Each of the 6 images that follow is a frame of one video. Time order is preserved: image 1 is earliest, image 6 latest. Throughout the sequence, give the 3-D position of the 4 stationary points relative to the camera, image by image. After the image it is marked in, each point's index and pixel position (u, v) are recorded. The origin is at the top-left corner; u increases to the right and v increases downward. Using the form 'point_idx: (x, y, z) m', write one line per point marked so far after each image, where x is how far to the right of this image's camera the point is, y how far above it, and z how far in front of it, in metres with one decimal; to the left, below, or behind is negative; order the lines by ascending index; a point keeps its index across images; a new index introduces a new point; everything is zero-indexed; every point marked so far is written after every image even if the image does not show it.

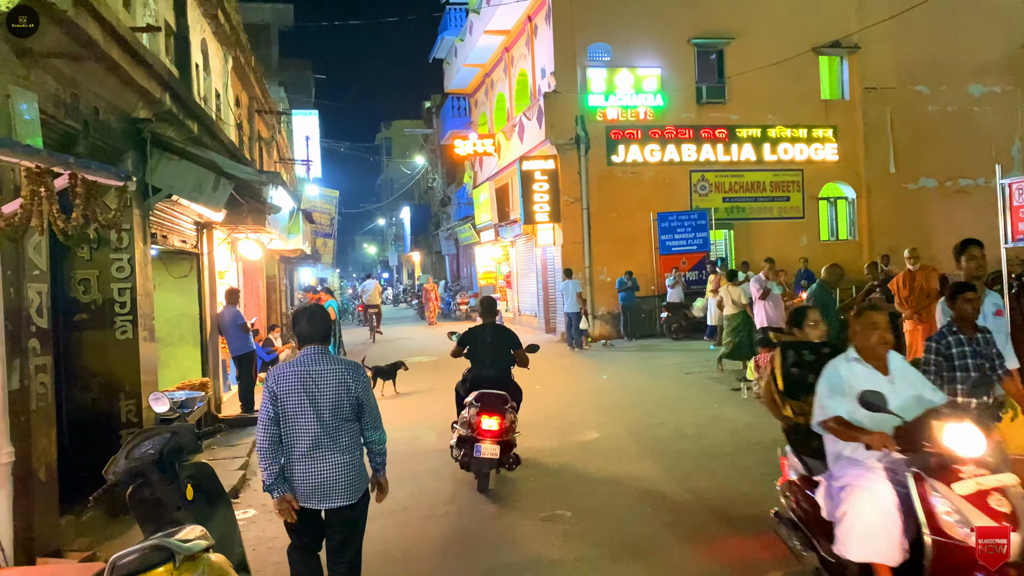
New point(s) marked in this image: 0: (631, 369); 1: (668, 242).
0: (+2.1, -1.4, +12.1) m
1: (+3.9, +1.1, +16.9) m
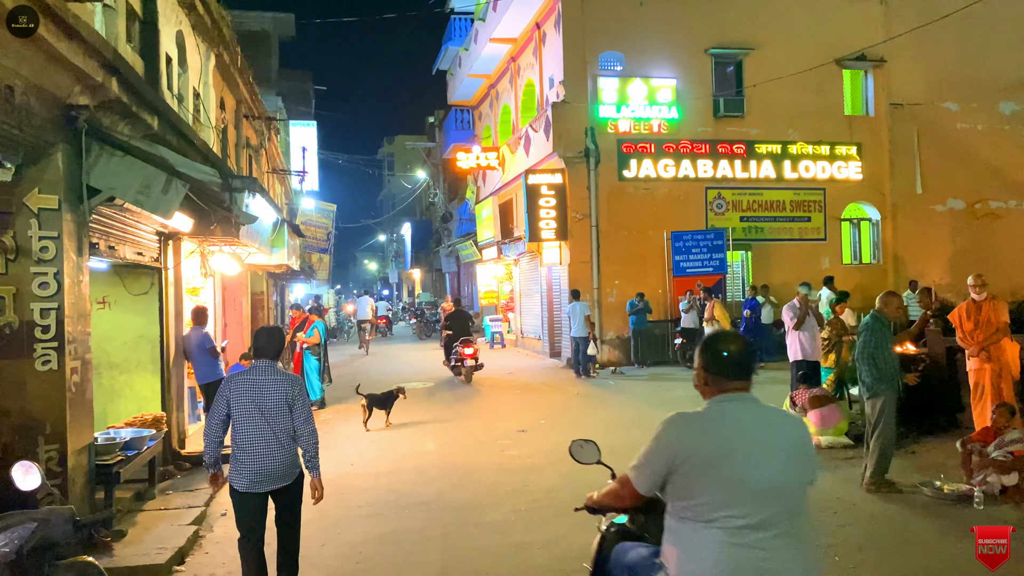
0: (+2.1, -1.8, +11.0) m
1: (+4.0, +0.6, +15.9) m
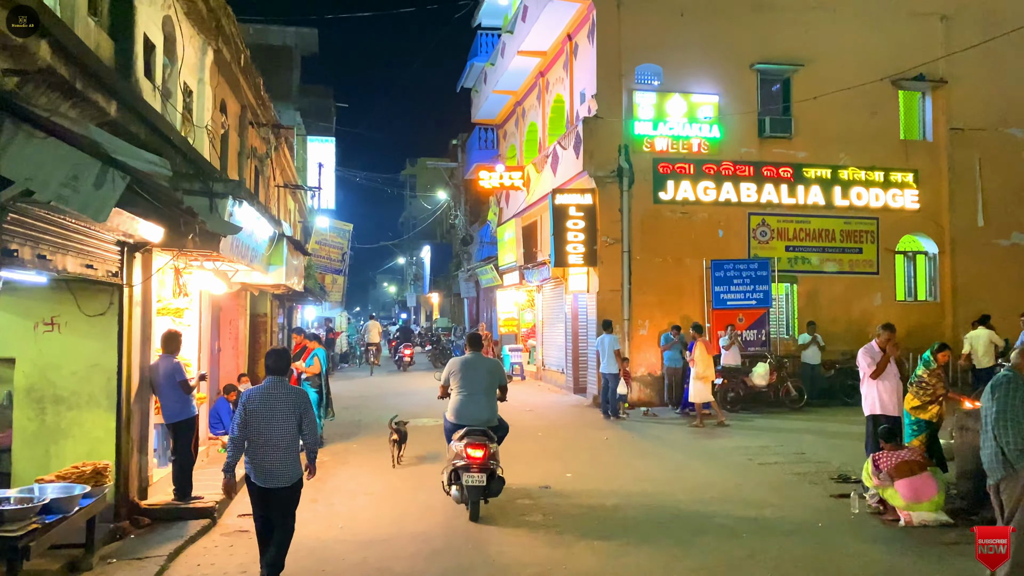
0: (+2.4, -2.3, +9.6) m
1: (+4.5, -0.1, +14.5) m
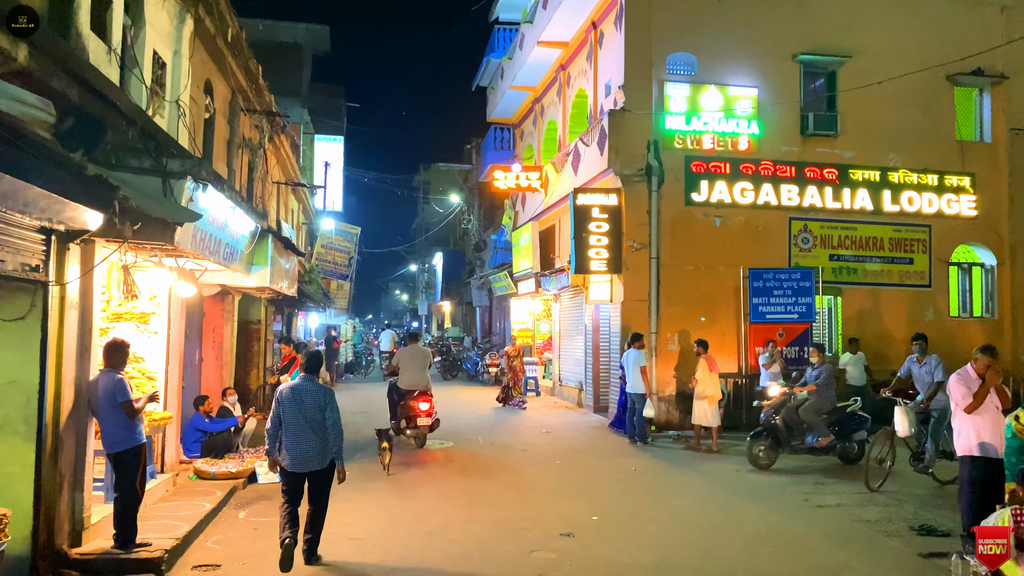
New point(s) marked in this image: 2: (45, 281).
0: (+2.6, -2.4, +8.3) m
1: (+4.8, -0.4, +13.1) m
2: (-3.3, +0.1, +4.8) m
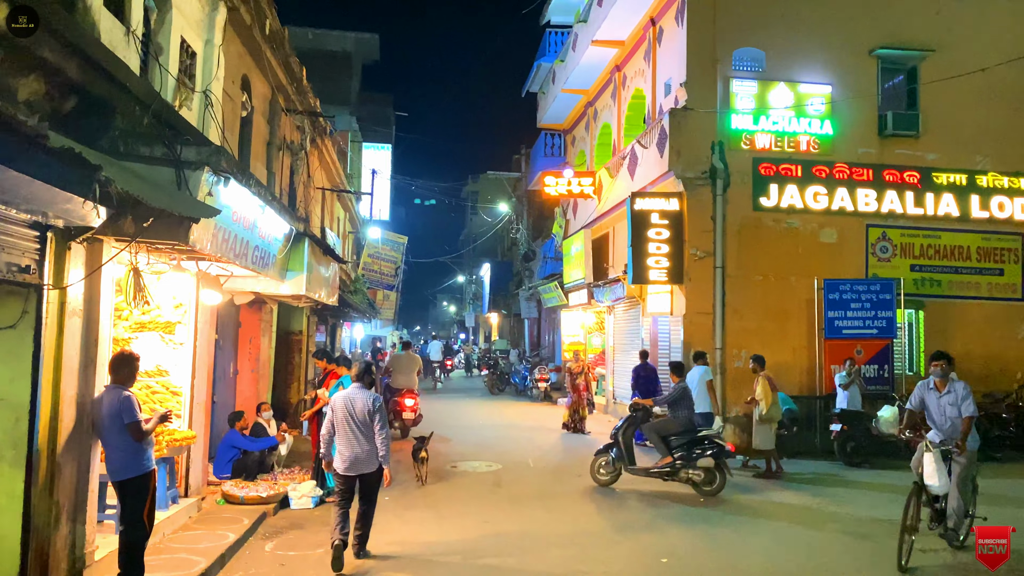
0: (+3.2, -2.5, +7.2) m
1: (+5.7, -0.6, +12.0) m
2: (-2.9, 0.0, +4.2) m
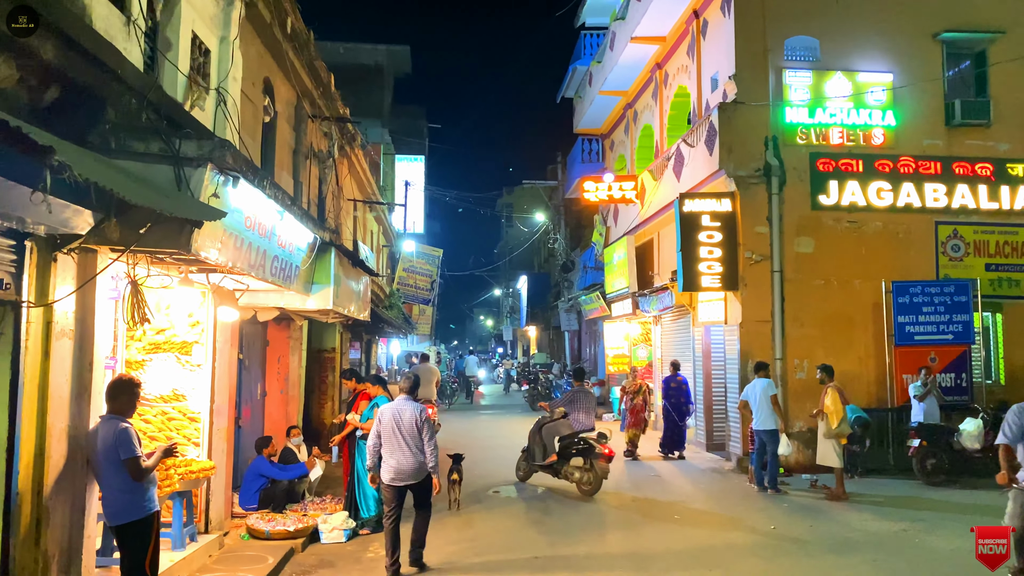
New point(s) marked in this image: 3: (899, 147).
0: (+3.7, -2.6, +6.3) m
1: (+6.4, -0.6, +10.9) m
2: (-2.6, -0.1, +3.6) m
3: (+6.6, +2.4, +11.5) m
